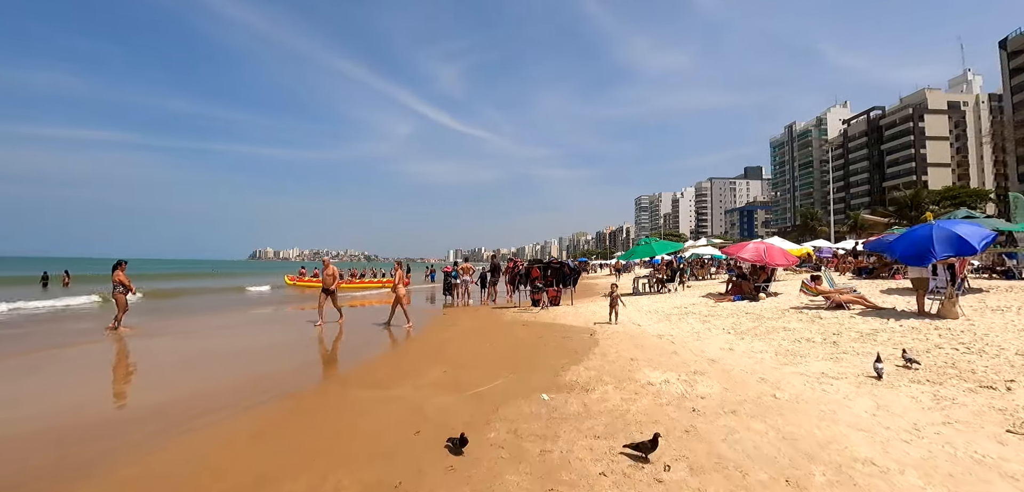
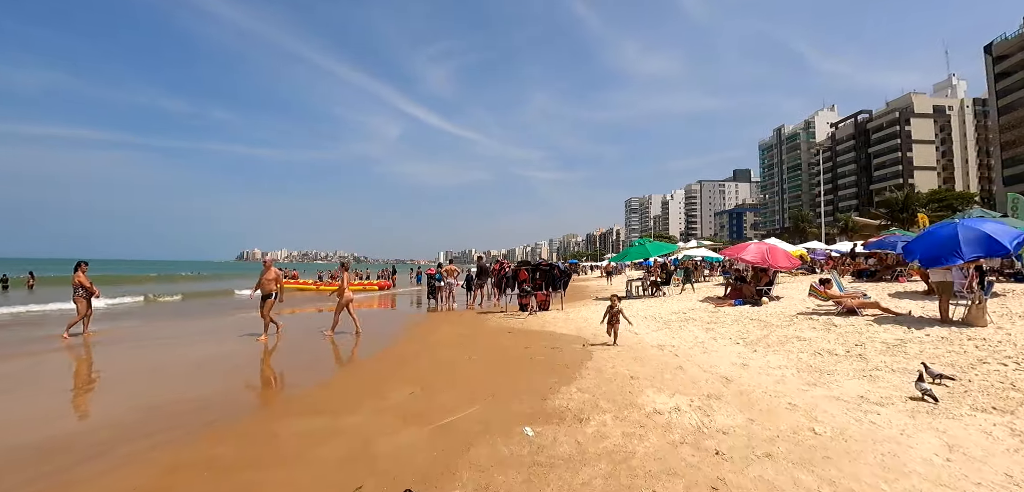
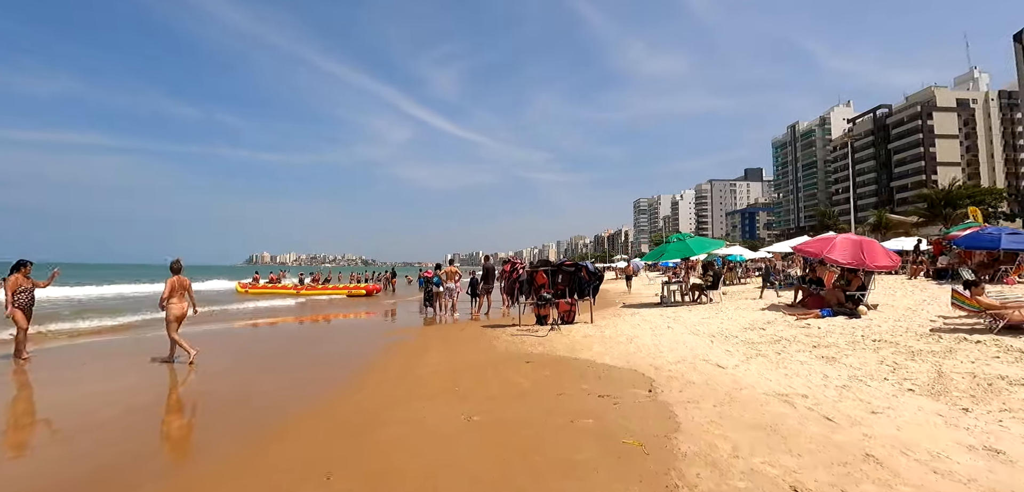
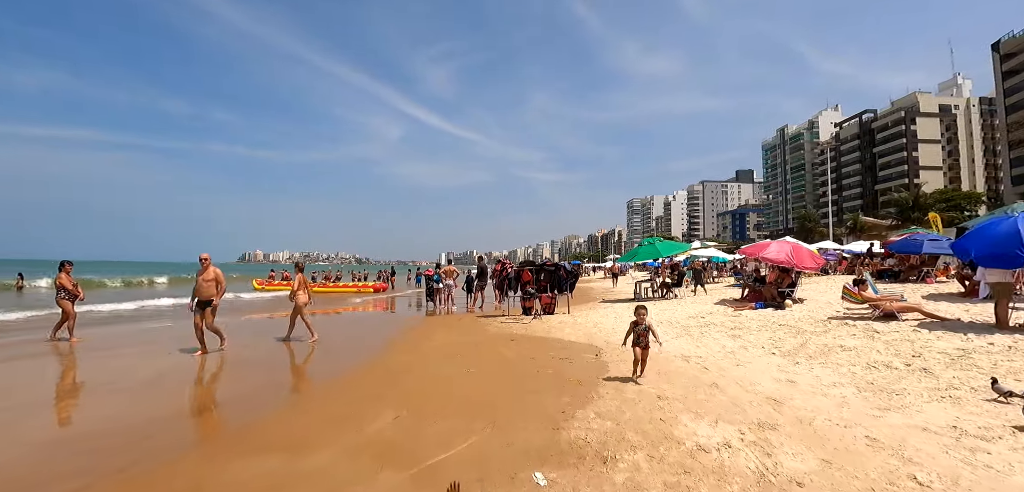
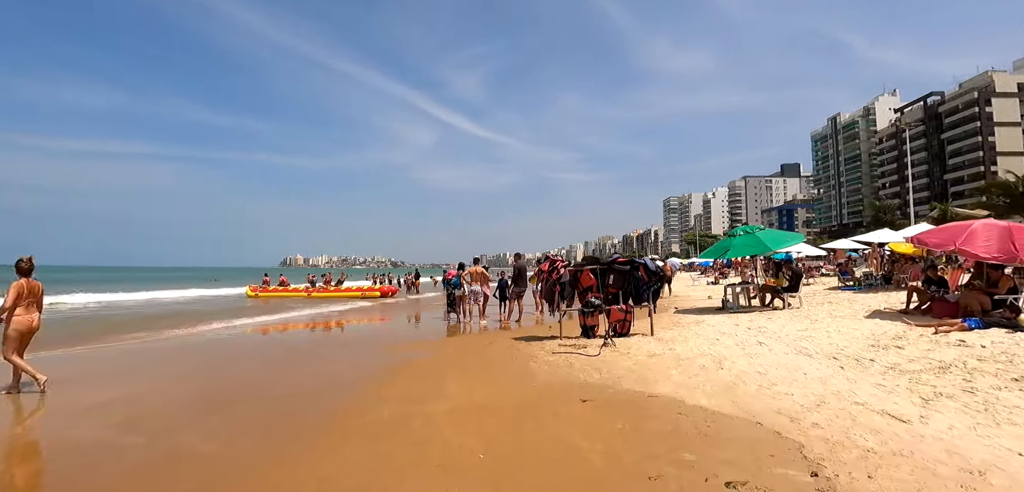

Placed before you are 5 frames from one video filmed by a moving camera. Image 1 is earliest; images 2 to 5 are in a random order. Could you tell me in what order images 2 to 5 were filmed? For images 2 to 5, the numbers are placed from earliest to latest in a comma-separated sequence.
2, 4, 3, 5
